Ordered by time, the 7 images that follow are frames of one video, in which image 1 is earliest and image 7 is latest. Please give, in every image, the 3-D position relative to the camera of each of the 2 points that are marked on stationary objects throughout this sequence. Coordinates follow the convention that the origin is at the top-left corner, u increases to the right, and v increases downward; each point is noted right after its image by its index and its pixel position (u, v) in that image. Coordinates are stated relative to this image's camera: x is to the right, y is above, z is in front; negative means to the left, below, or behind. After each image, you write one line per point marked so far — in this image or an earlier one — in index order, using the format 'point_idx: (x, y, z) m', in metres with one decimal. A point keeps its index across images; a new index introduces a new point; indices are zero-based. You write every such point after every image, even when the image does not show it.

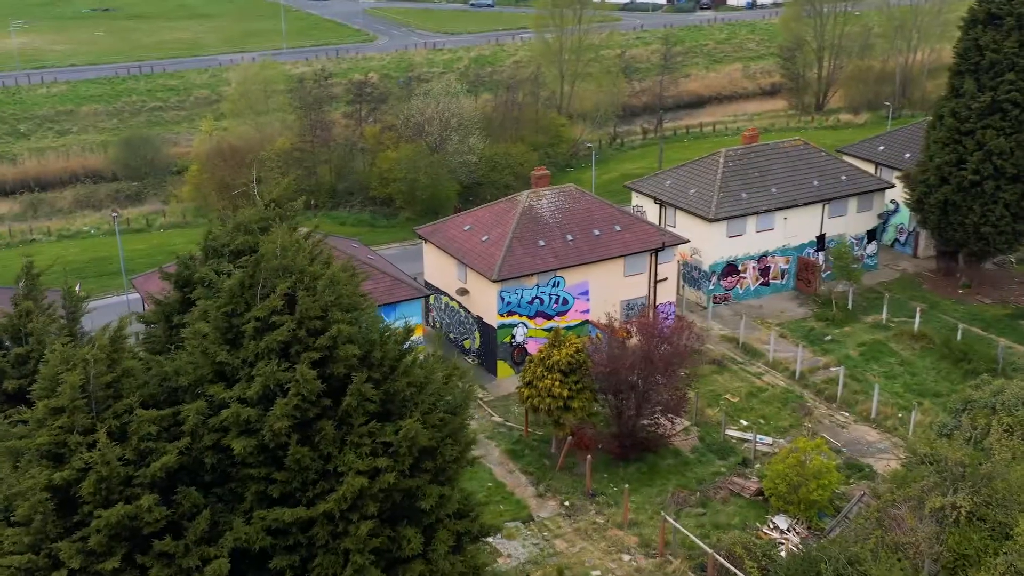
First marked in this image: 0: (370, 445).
0: (-1.7, -1.8, +13.5) m
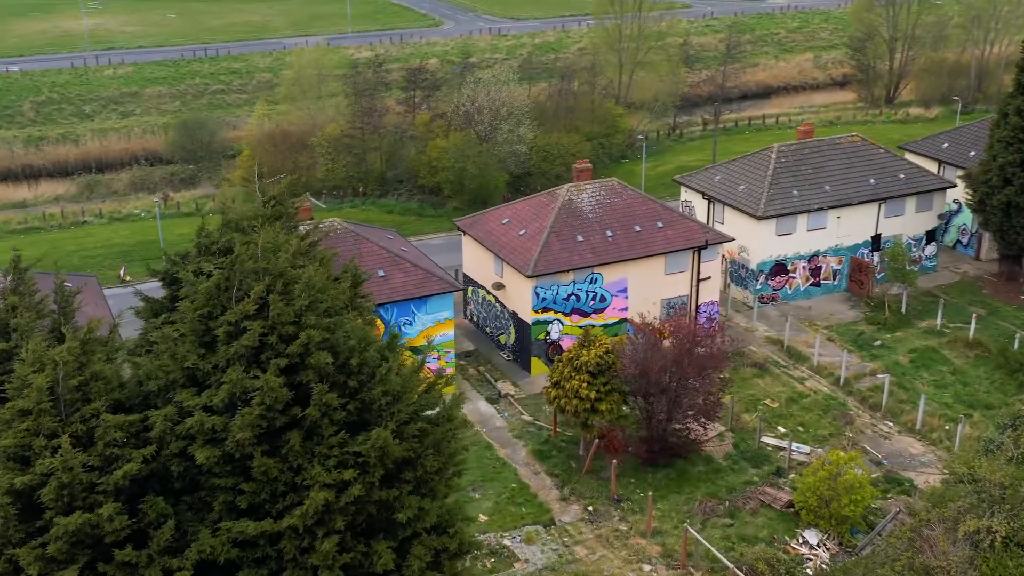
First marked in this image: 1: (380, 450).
0: (-1.9, -1.9, +13.0) m
1: (-1.5, -1.8, +12.7) m
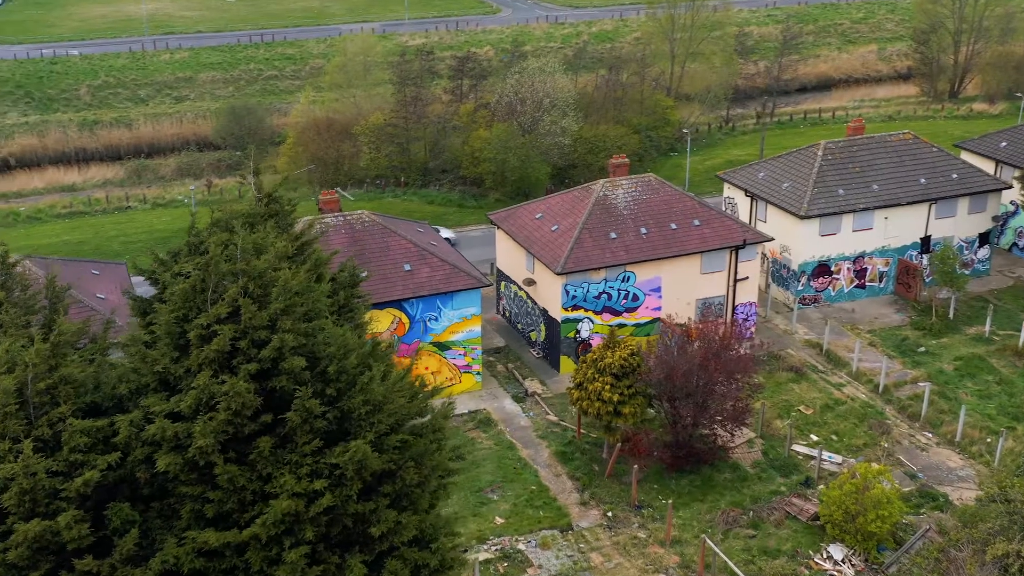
0: (-2.2, -2.0, +12.6) m
1: (-1.7, -1.9, +12.3) m
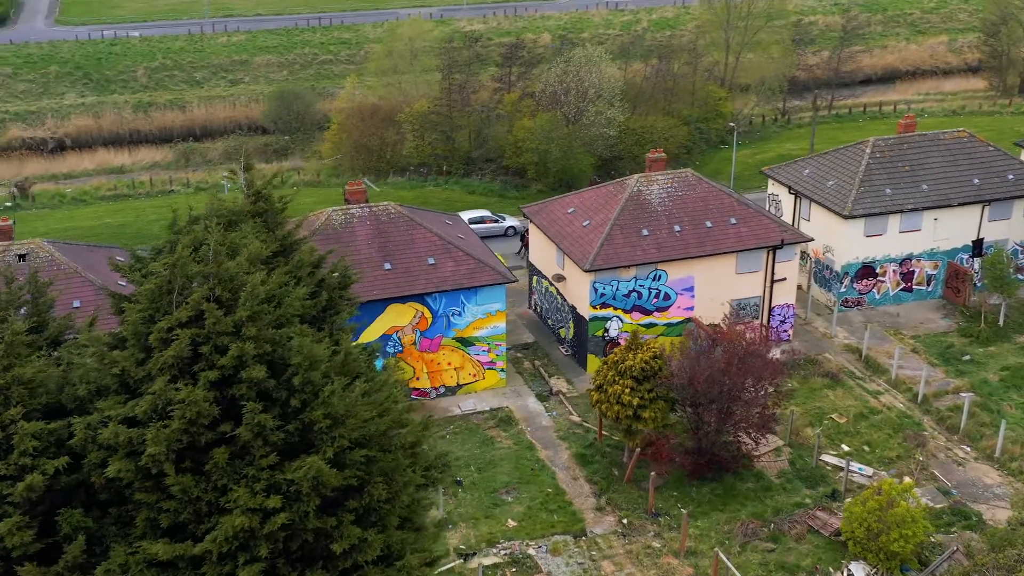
0: (-2.5, -2.0, +12.2) m
1: (-2.1, -2.0, +11.9) m
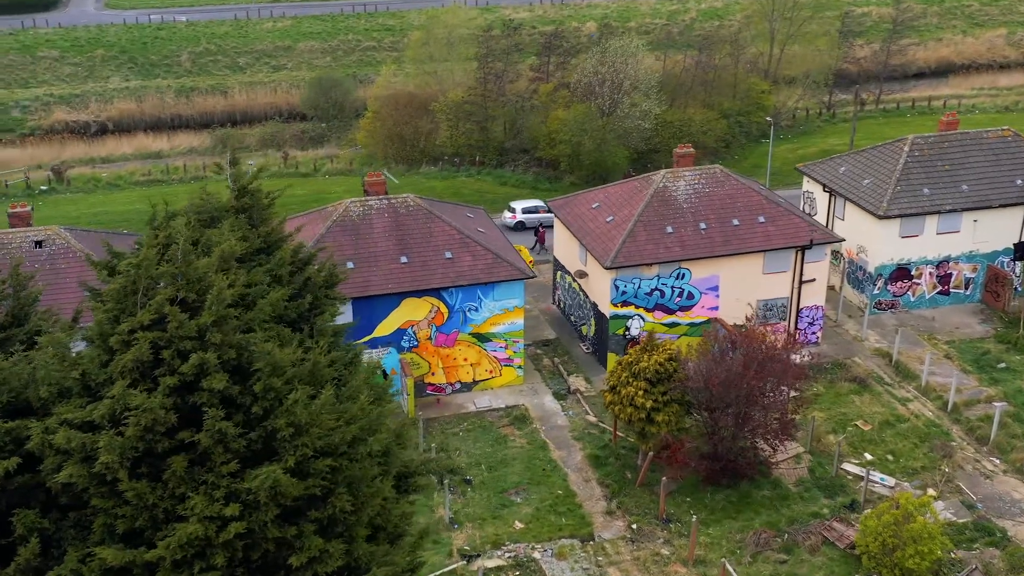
0: (-2.9, -2.0, +11.8) m
1: (-2.4, -2.0, +11.5) m
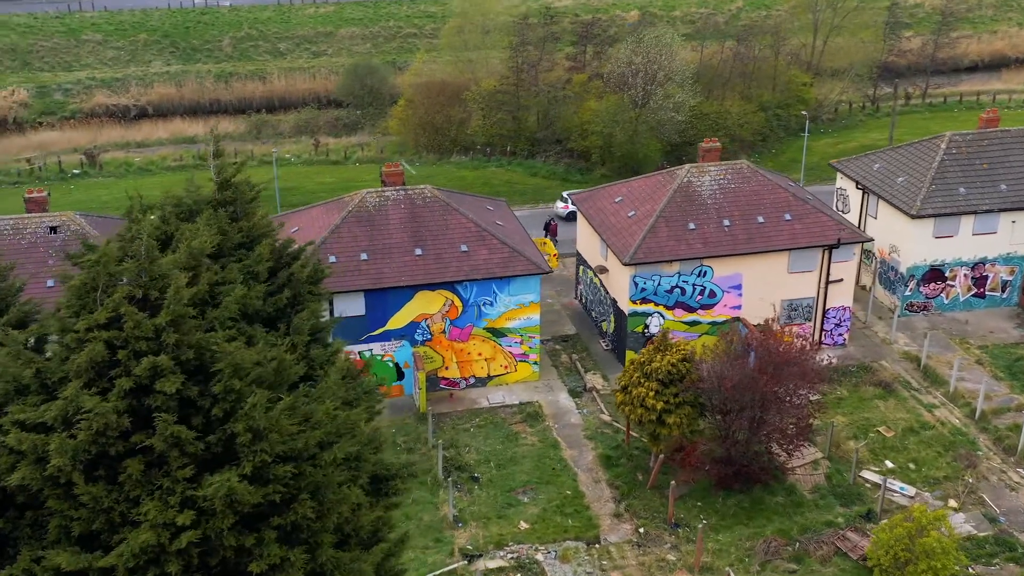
0: (-3.2, -2.0, +11.6) m
1: (-2.8, -2.0, +11.2) m
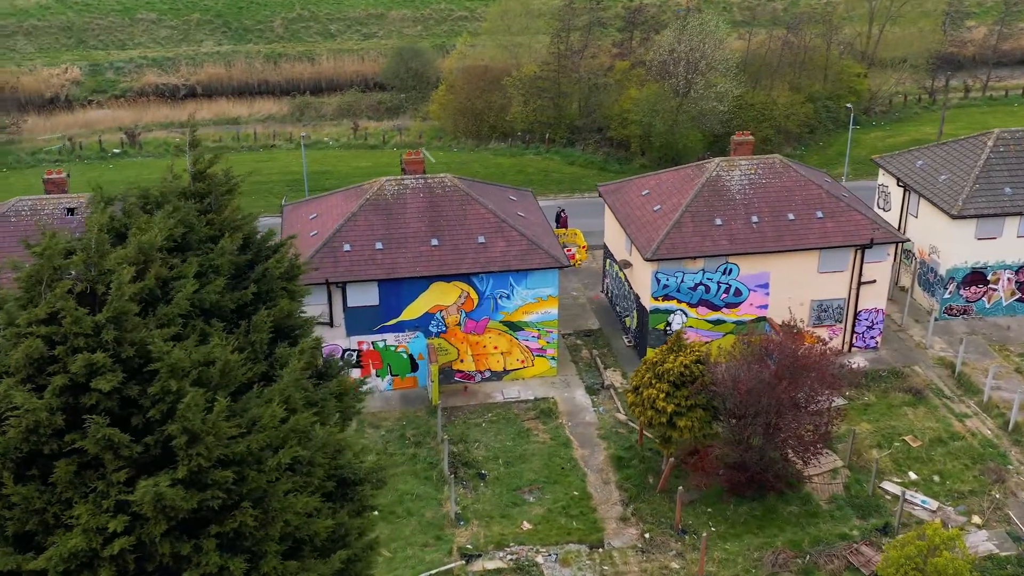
0: (-3.7, -2.0, +11.2) m
1: (-3.4, -2.0, +10.8) m
